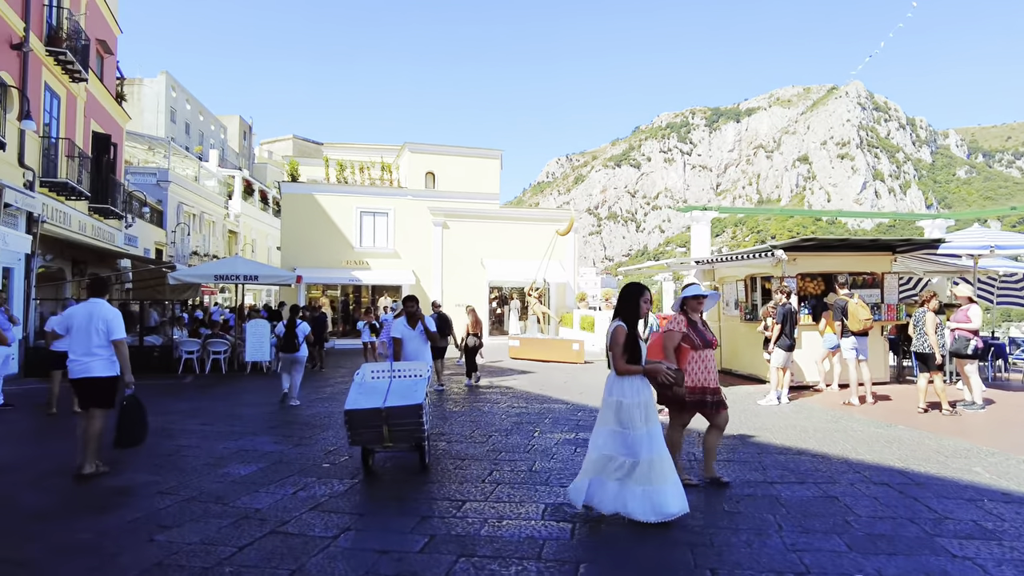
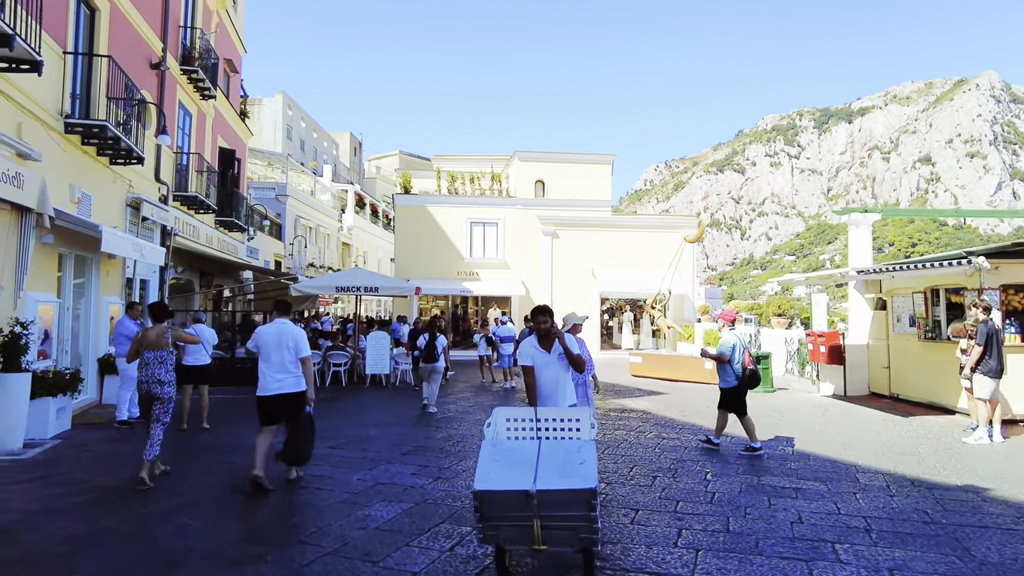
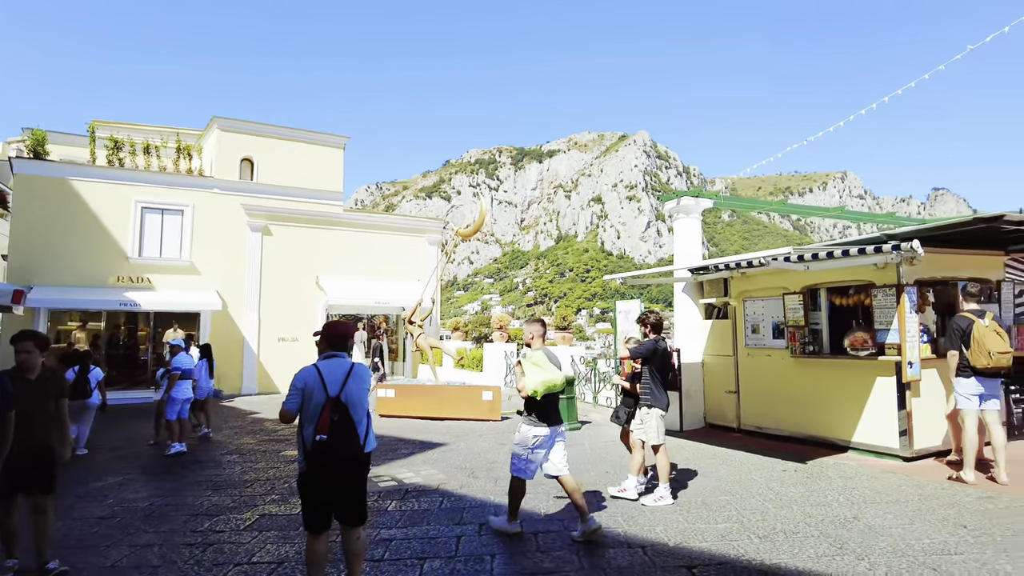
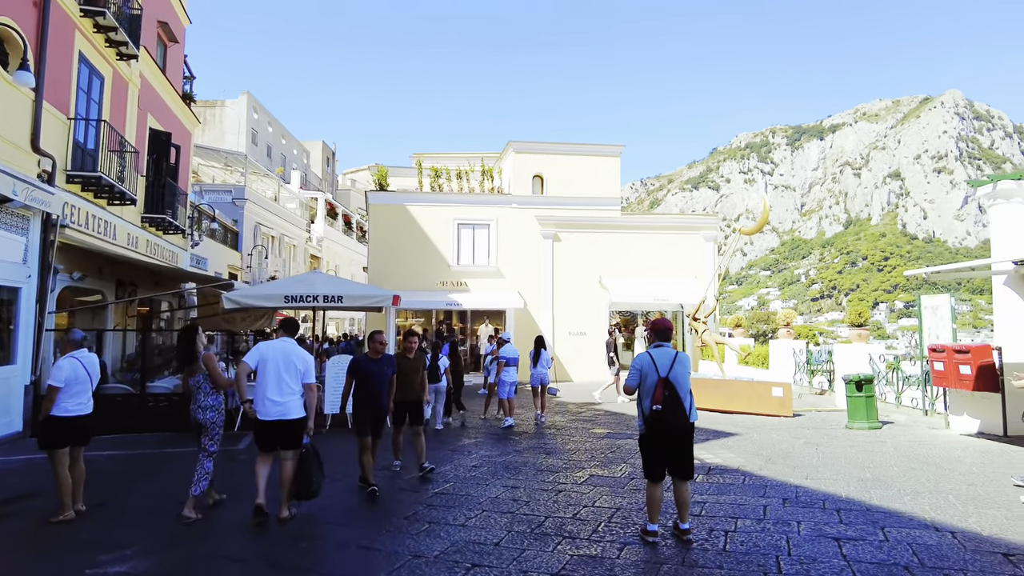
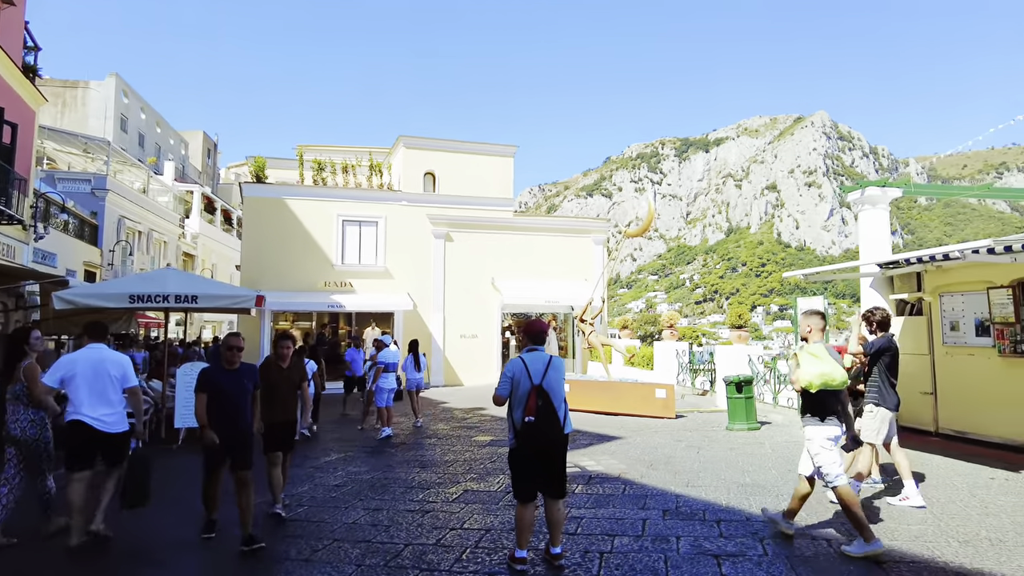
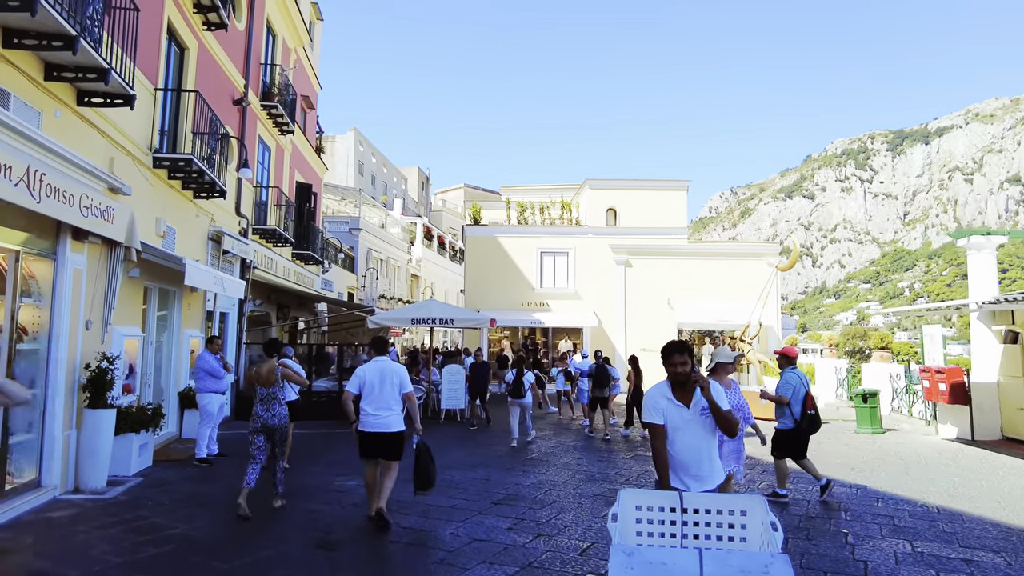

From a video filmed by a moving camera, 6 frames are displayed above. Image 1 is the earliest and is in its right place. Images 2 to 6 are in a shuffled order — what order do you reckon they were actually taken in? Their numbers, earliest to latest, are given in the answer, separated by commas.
2, 6, 4, 5, 3
